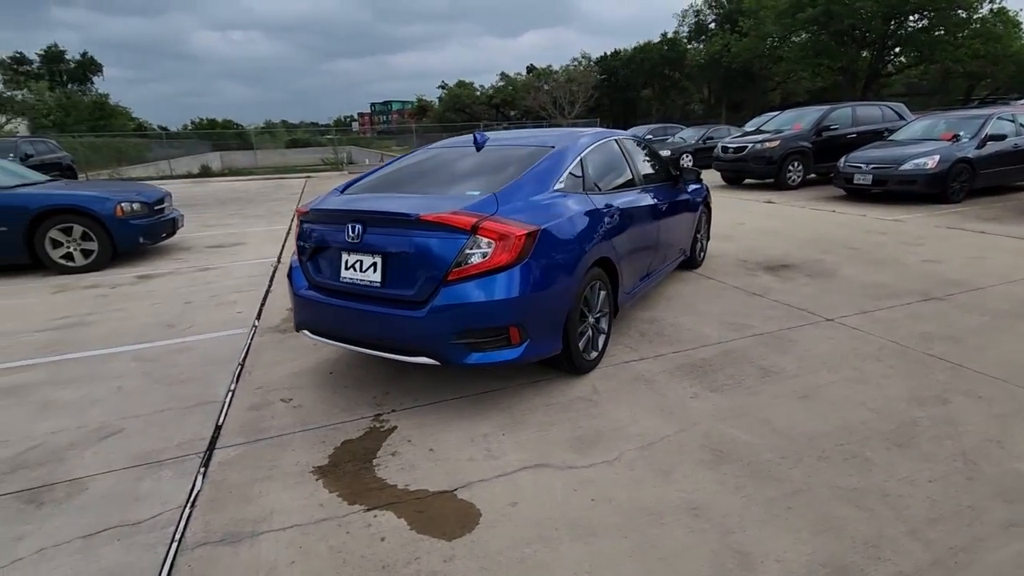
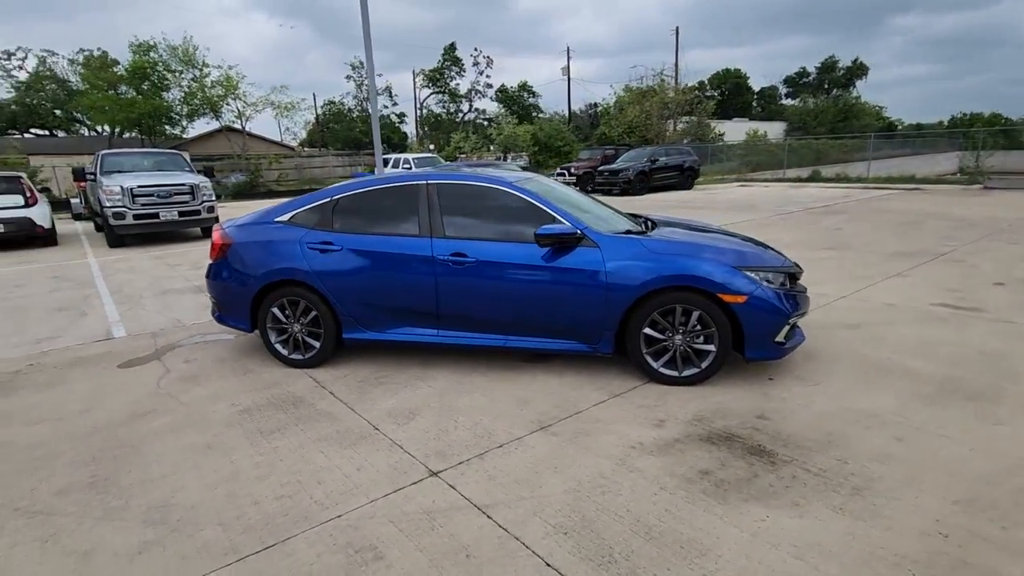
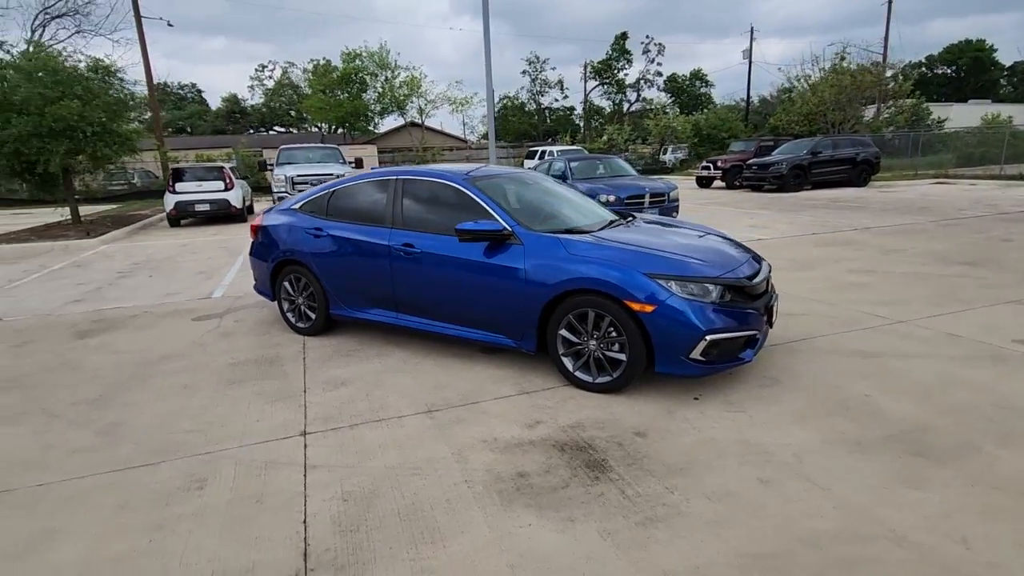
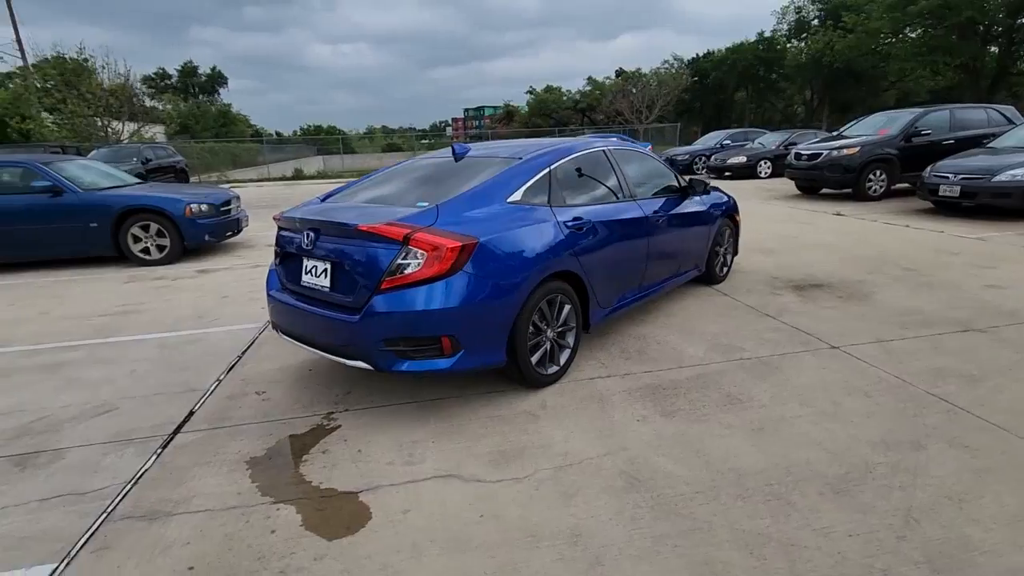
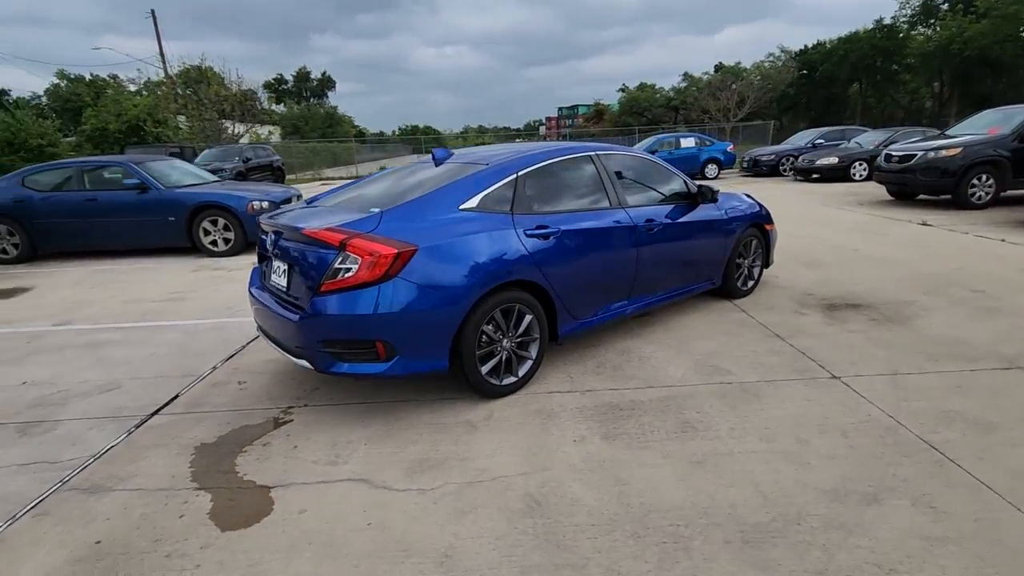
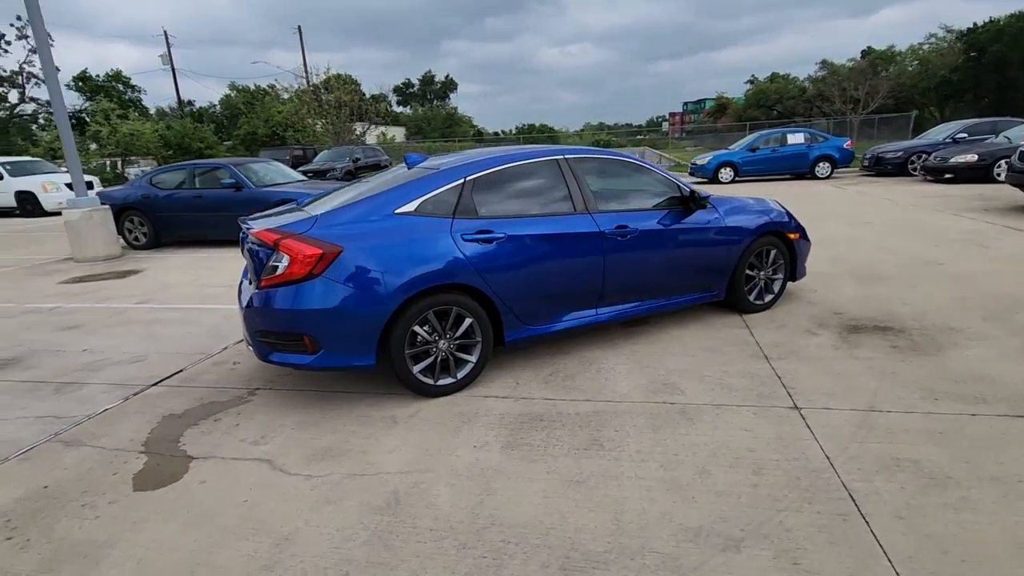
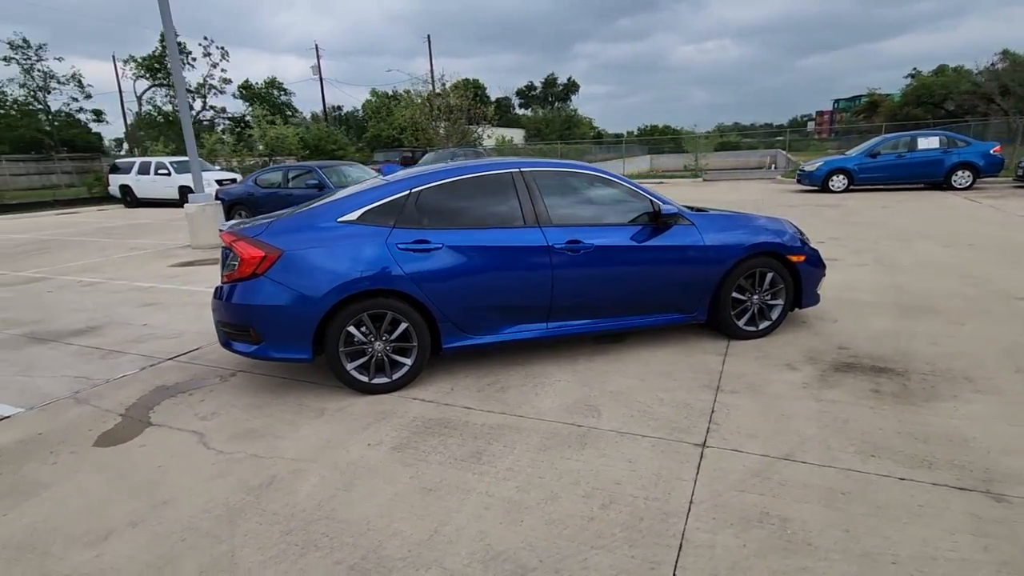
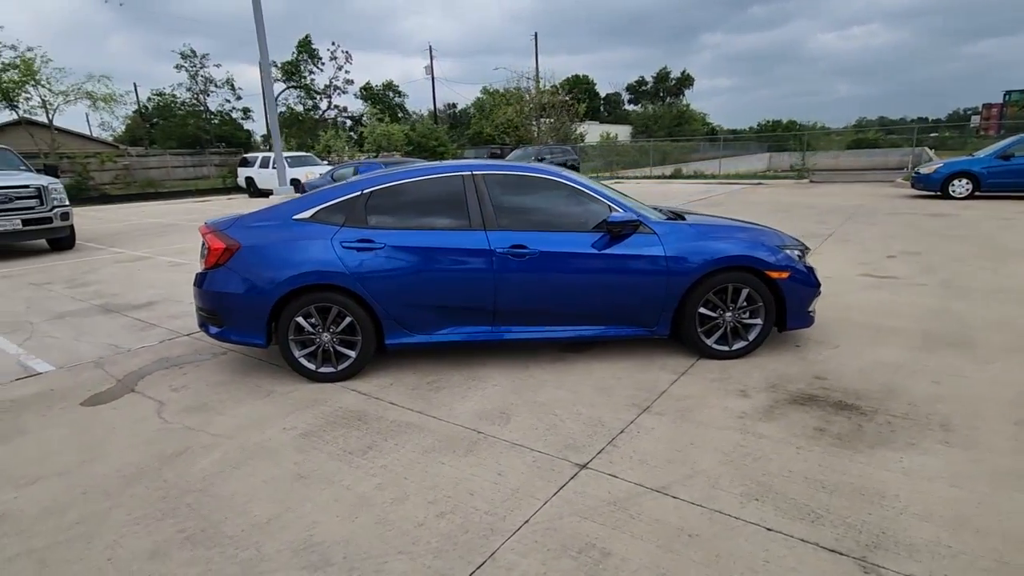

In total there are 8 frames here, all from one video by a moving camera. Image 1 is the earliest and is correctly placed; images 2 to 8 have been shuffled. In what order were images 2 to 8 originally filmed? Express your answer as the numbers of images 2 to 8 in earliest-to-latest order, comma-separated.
4, 5, 6, 7, 8, 2, 3
